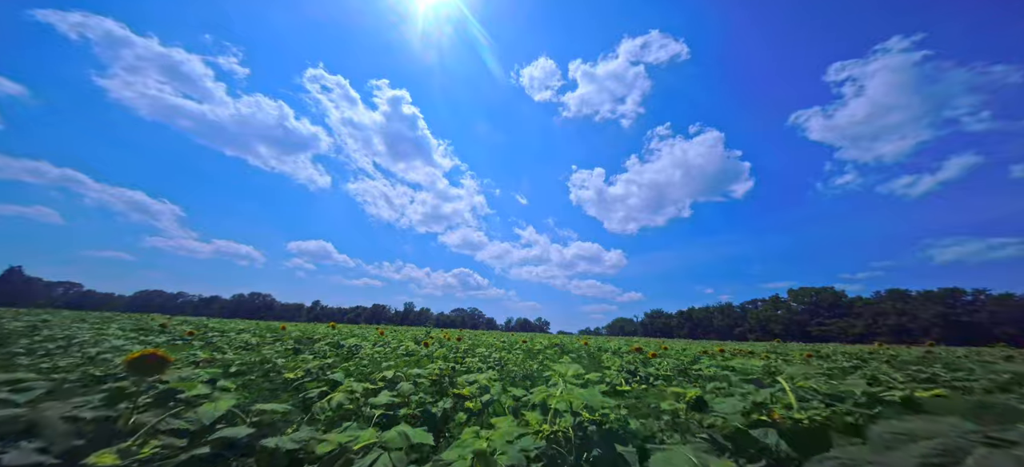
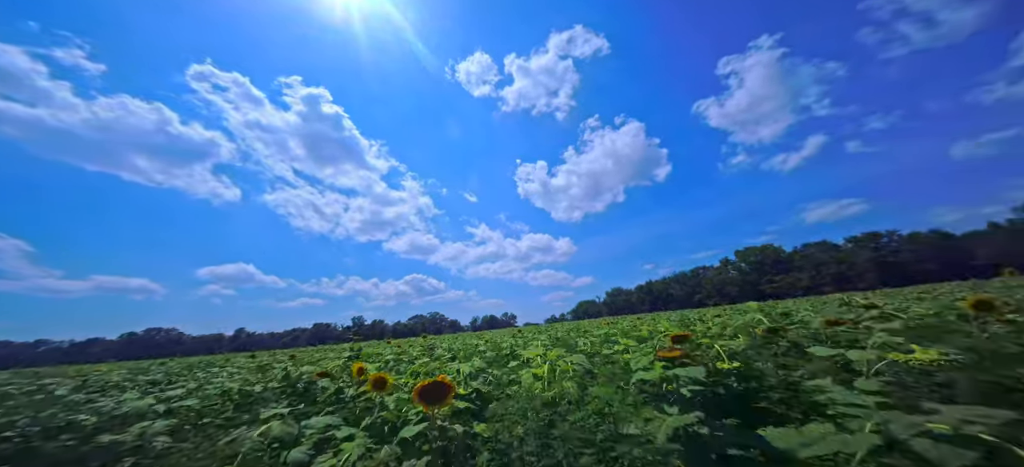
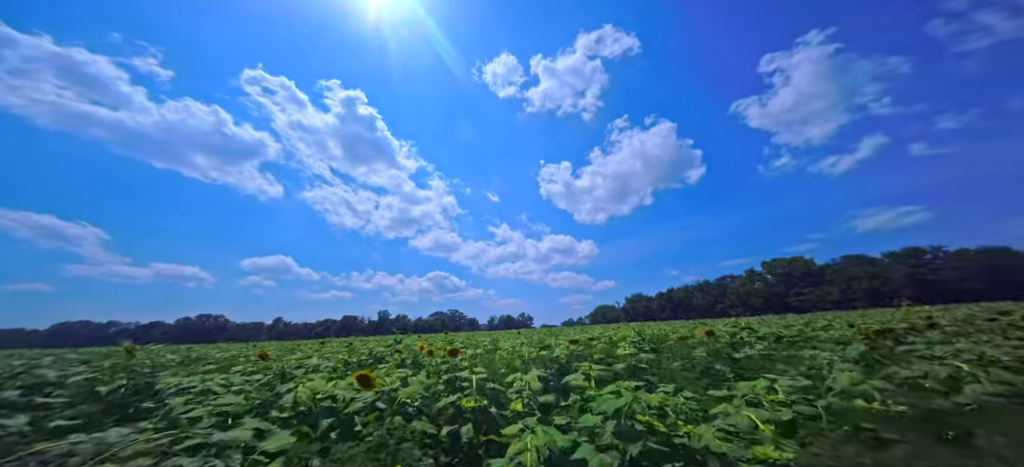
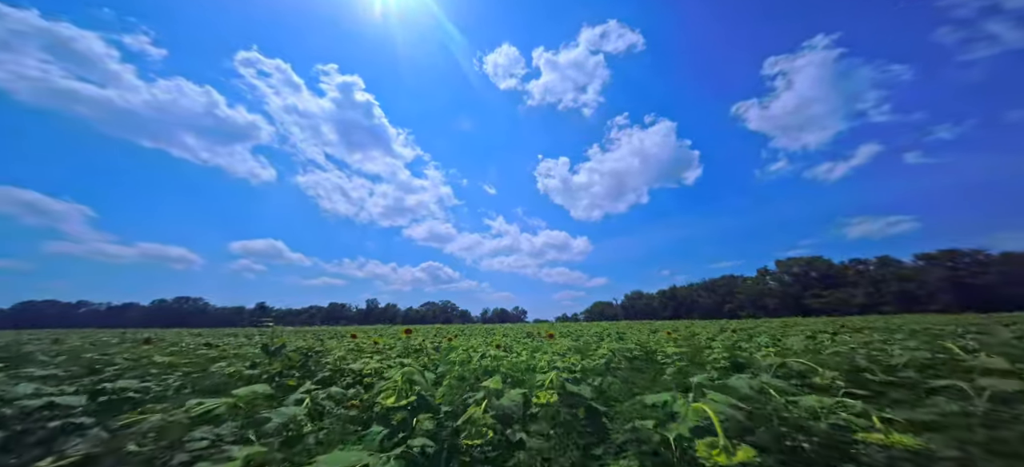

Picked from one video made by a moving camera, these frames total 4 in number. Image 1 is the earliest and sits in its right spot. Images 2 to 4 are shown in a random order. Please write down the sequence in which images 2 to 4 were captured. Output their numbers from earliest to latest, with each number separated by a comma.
3, 2, 4
